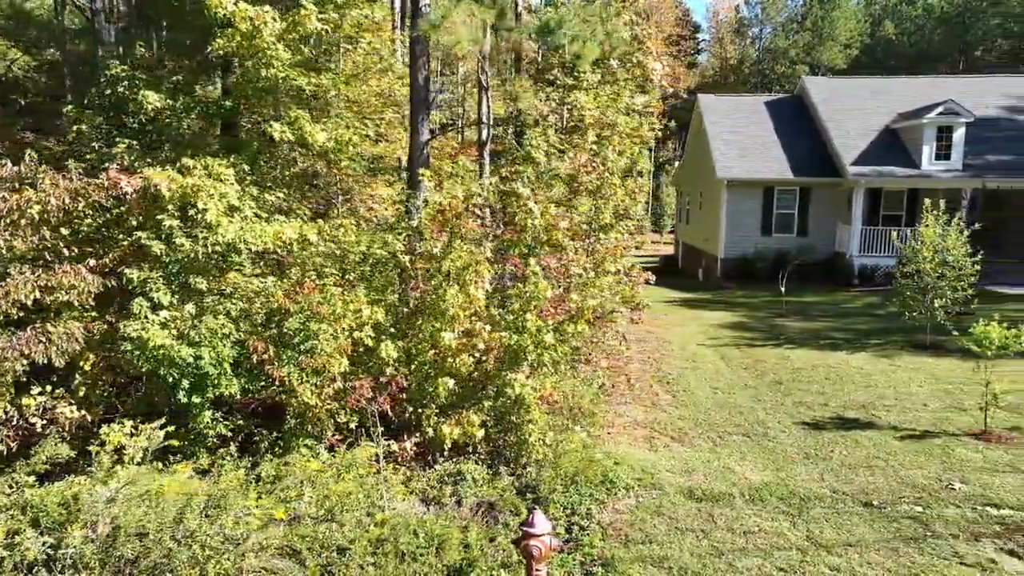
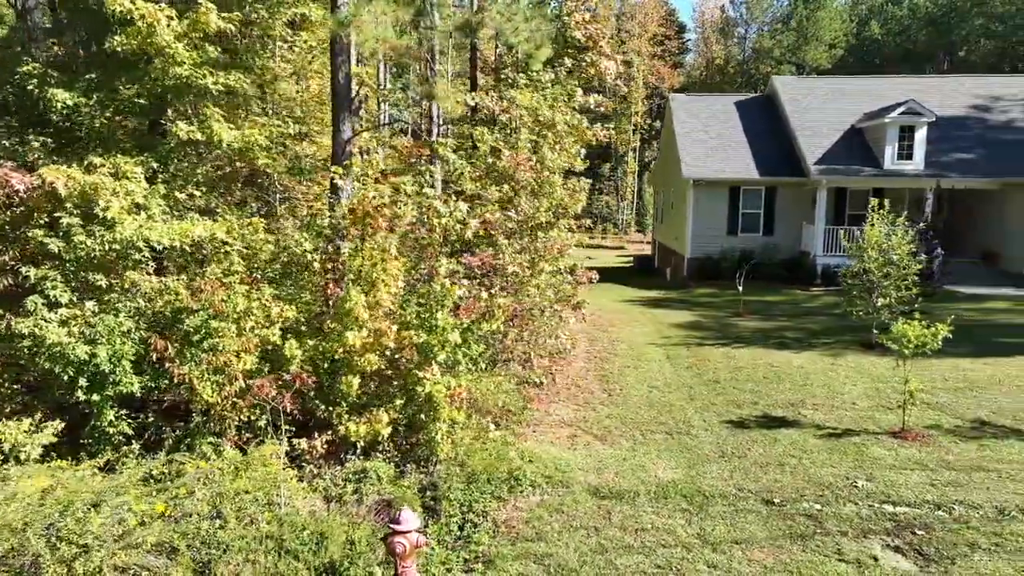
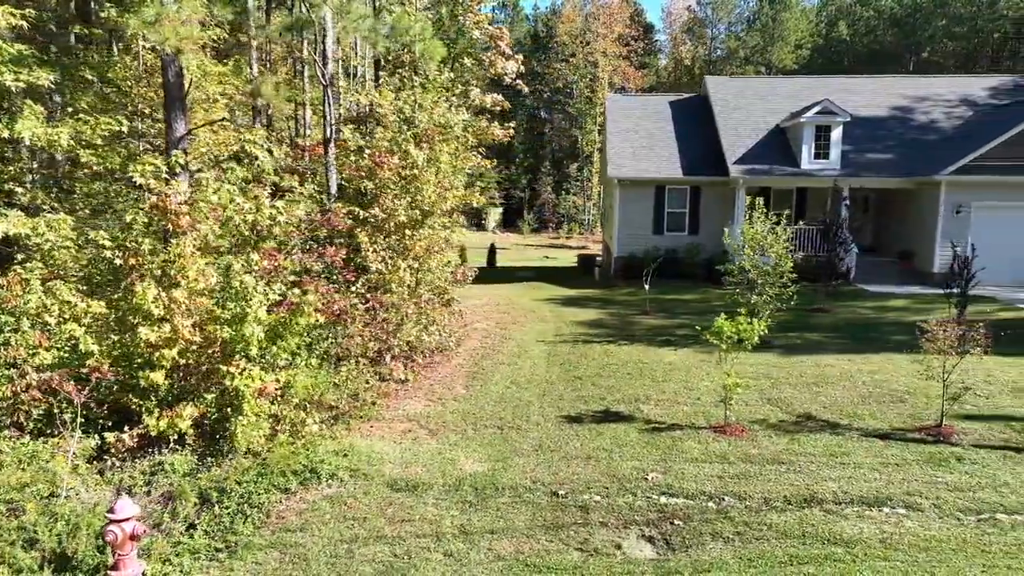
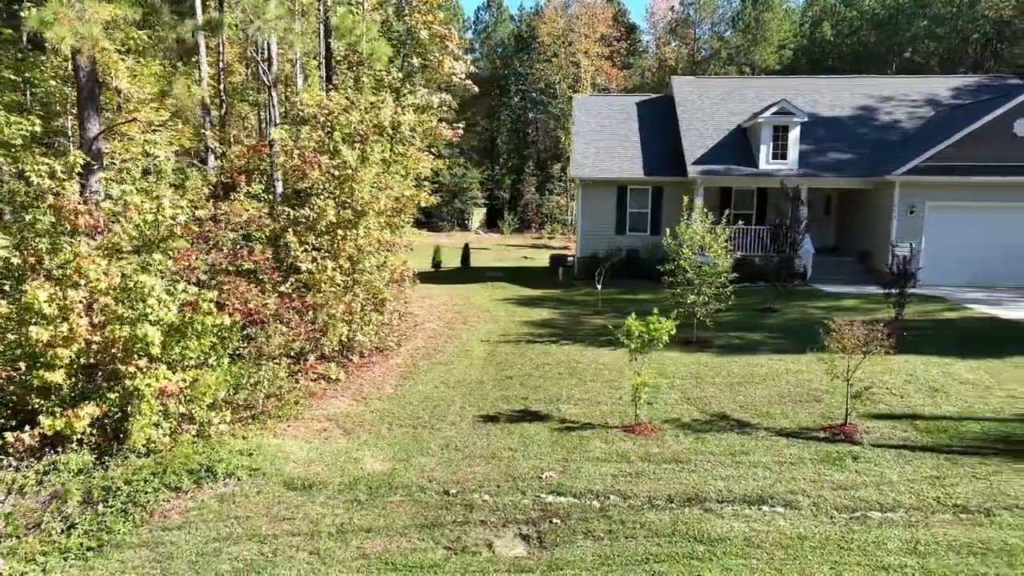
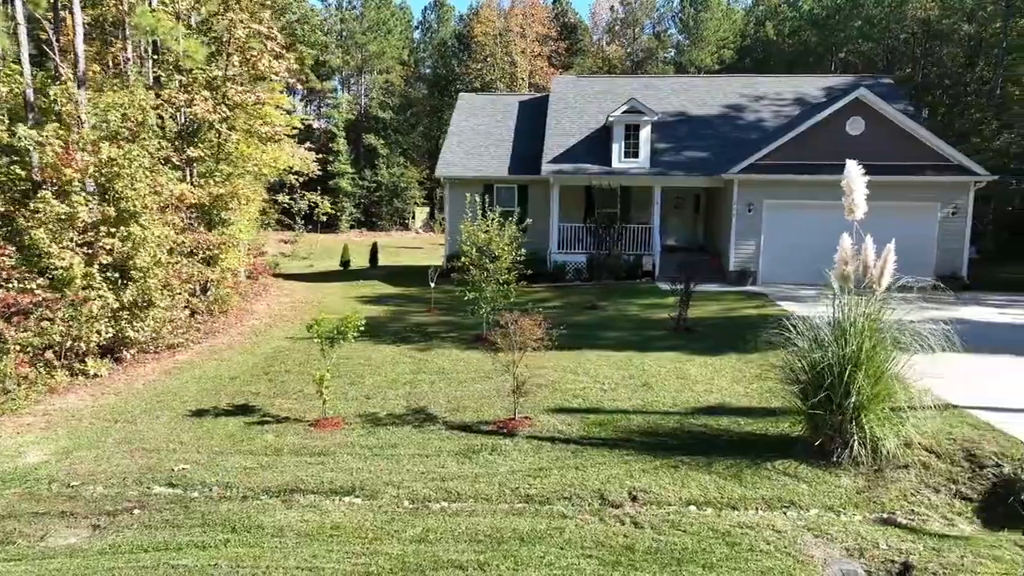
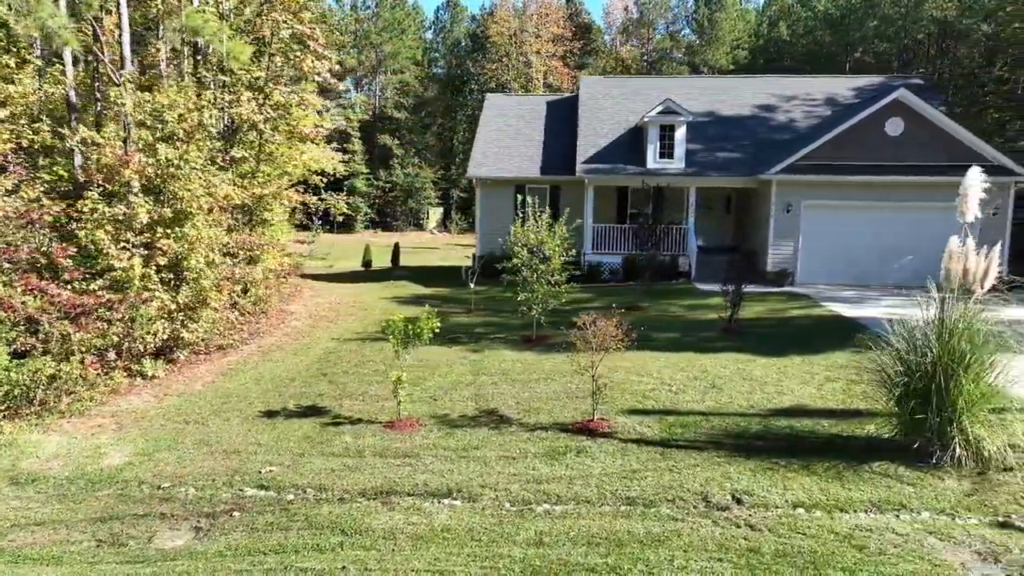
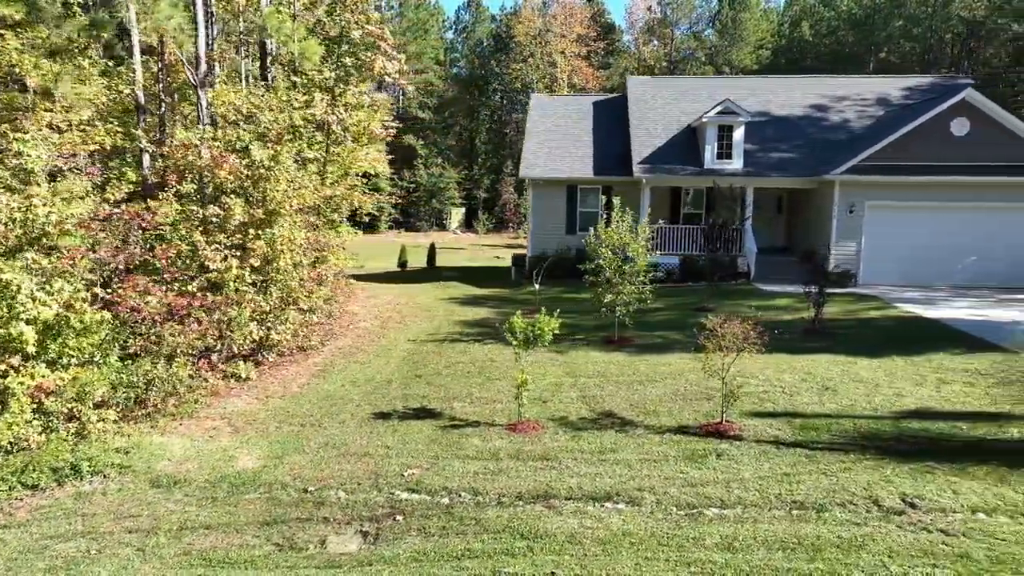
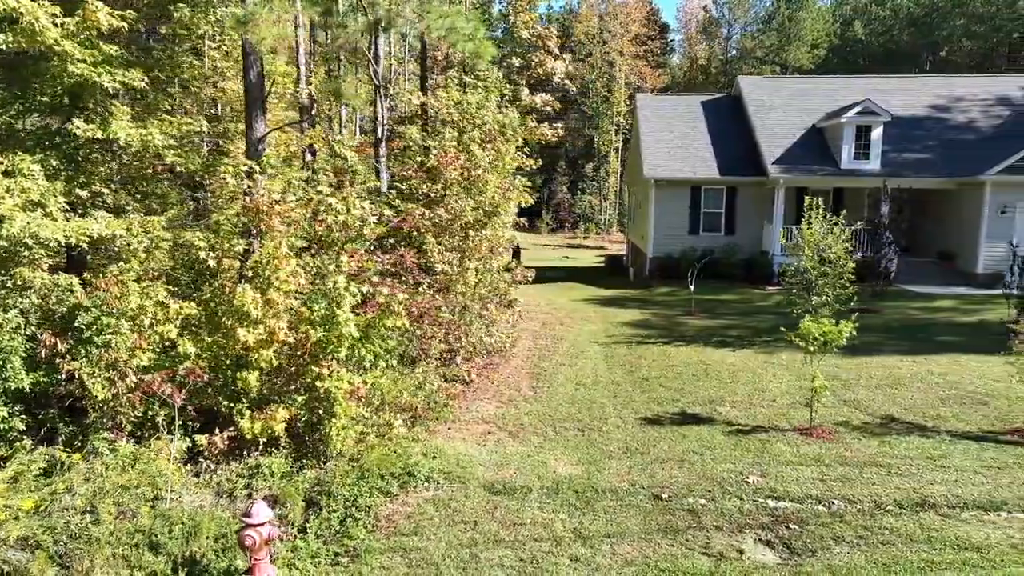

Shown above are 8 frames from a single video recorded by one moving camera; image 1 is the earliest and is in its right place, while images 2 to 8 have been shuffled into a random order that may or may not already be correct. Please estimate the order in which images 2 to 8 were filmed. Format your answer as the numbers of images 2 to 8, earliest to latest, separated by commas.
2, 8, 3, 4, 7, 6, 5
